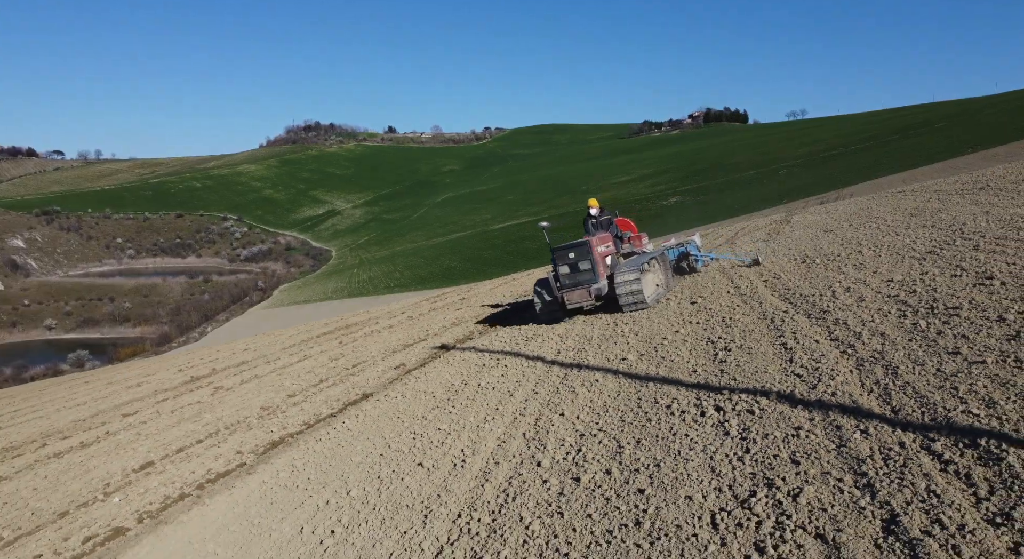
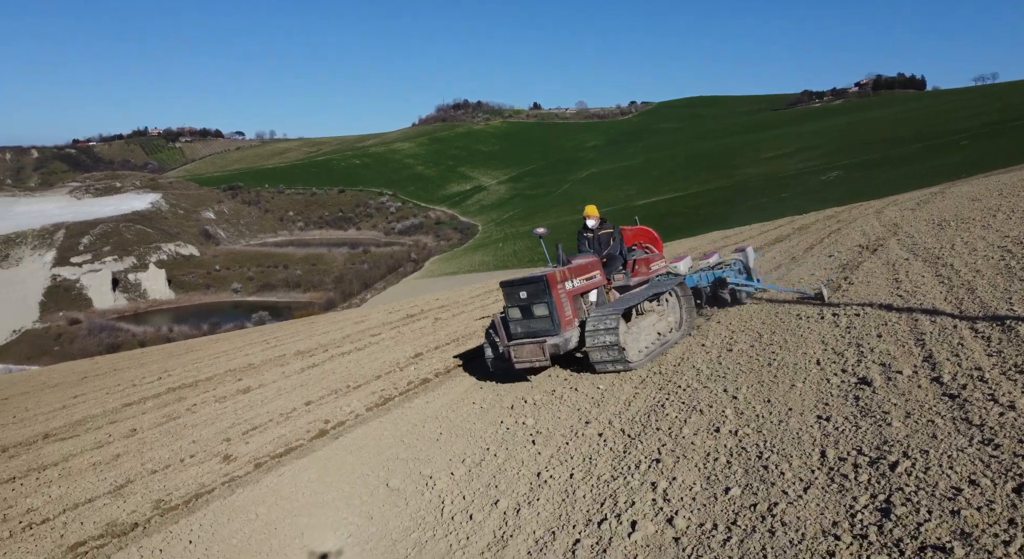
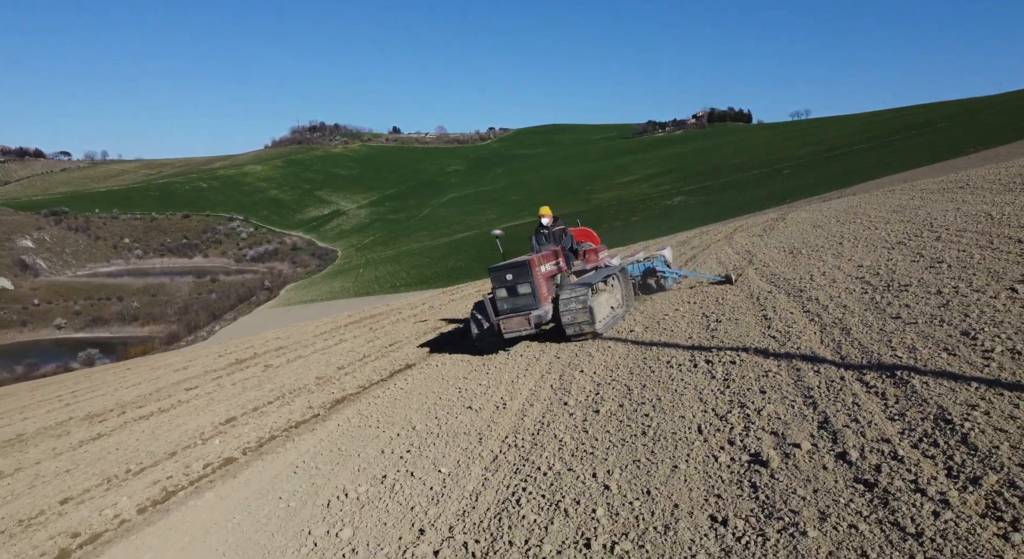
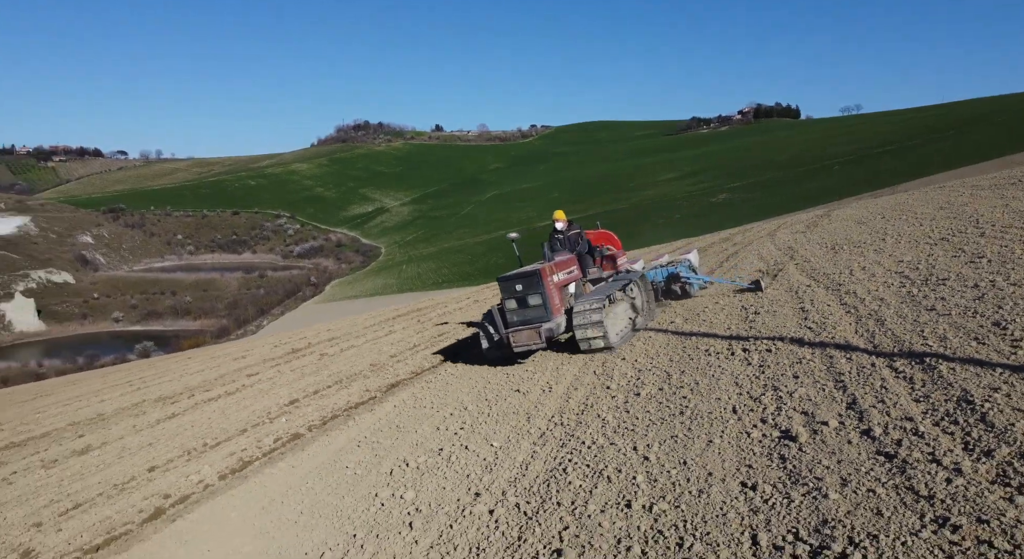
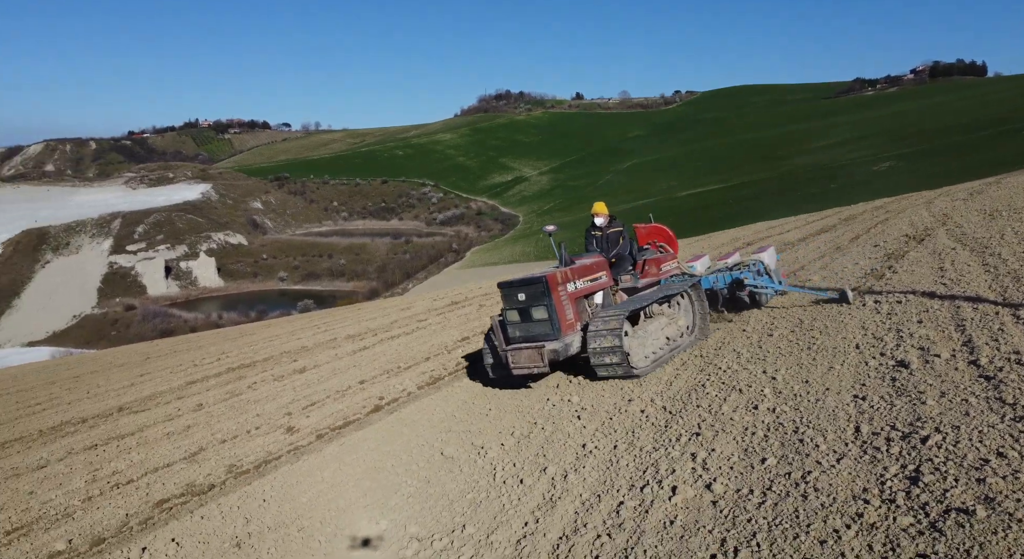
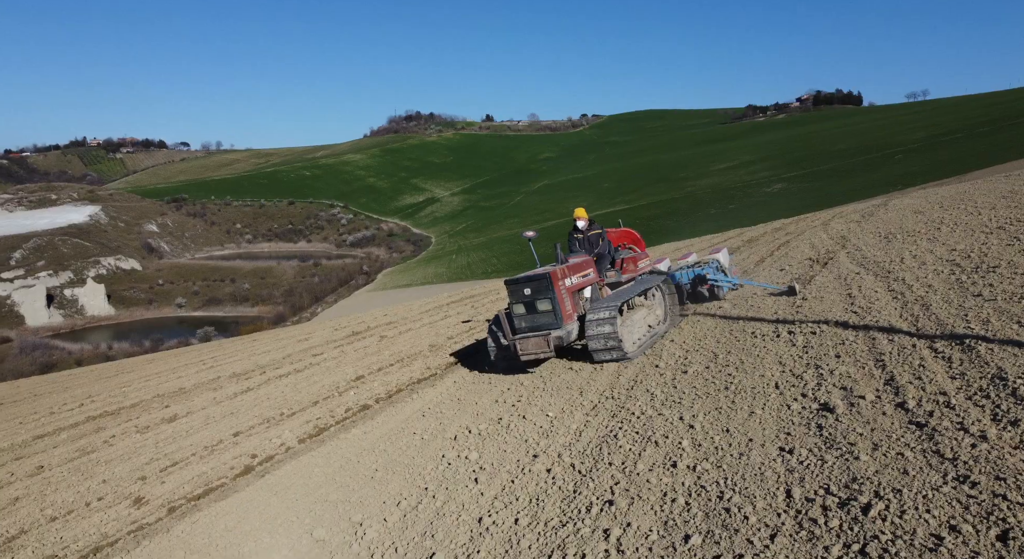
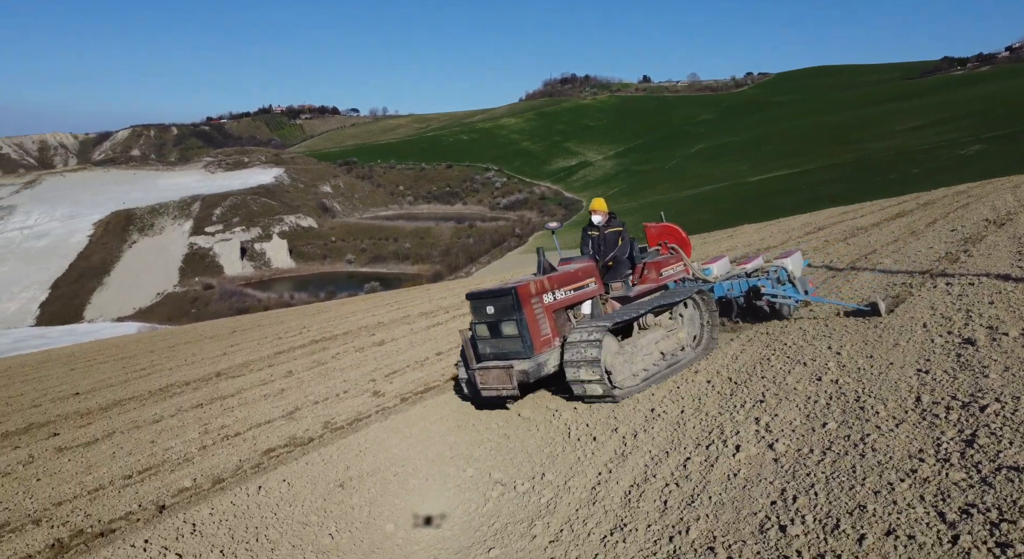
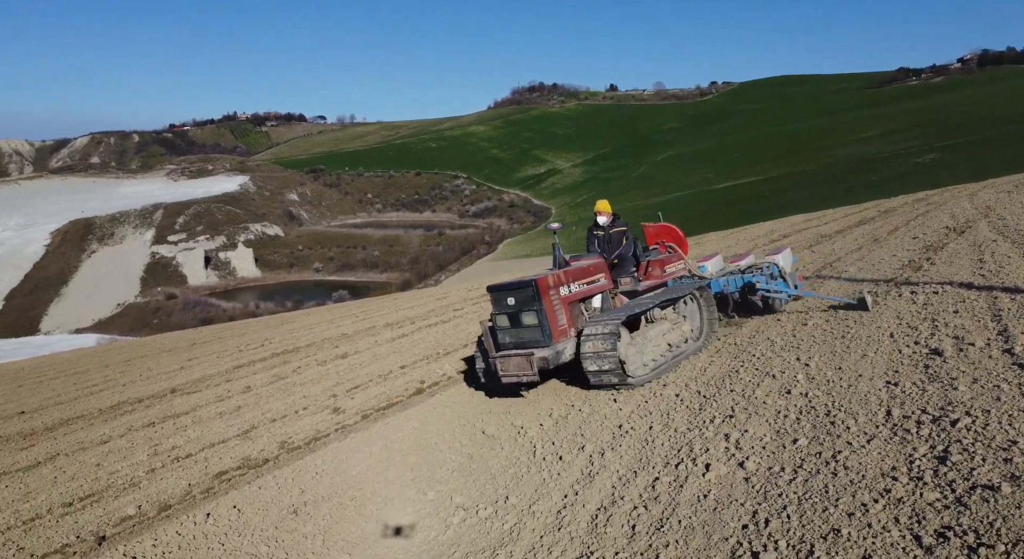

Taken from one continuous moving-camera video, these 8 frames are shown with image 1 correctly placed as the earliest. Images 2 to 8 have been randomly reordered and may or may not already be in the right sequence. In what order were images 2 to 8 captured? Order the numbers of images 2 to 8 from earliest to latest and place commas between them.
3, 4, 6, 2, 5, 8, 7
